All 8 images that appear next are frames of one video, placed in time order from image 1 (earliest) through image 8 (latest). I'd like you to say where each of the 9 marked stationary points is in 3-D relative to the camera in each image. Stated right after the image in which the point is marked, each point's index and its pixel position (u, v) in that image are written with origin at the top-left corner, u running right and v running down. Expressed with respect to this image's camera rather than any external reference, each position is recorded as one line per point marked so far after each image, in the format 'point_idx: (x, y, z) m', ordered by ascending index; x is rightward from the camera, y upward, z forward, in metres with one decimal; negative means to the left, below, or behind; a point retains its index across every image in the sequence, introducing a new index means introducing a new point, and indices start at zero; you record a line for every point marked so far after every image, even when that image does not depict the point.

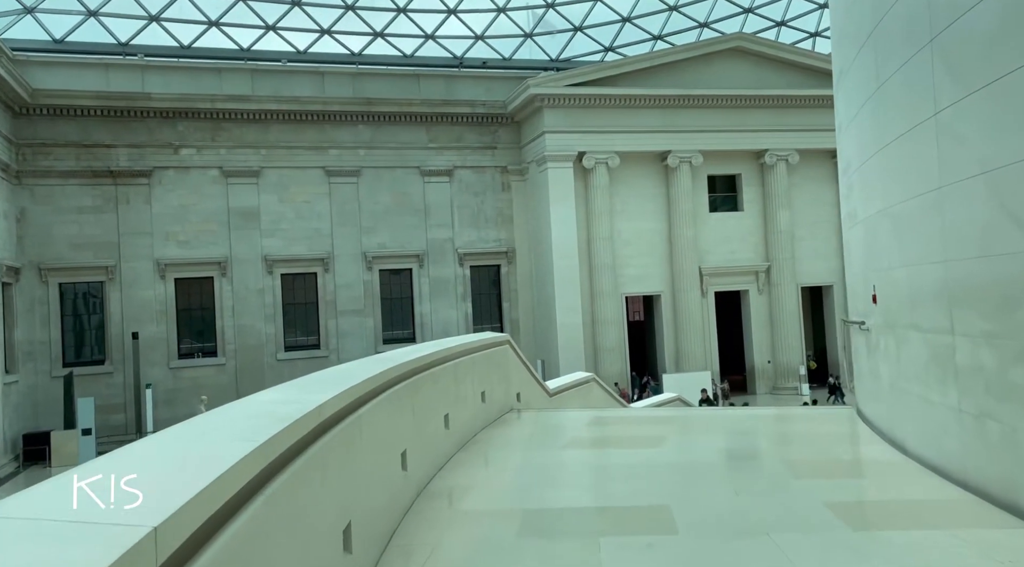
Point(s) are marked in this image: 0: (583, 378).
0: (+1.0, -1.3, +10.5) m
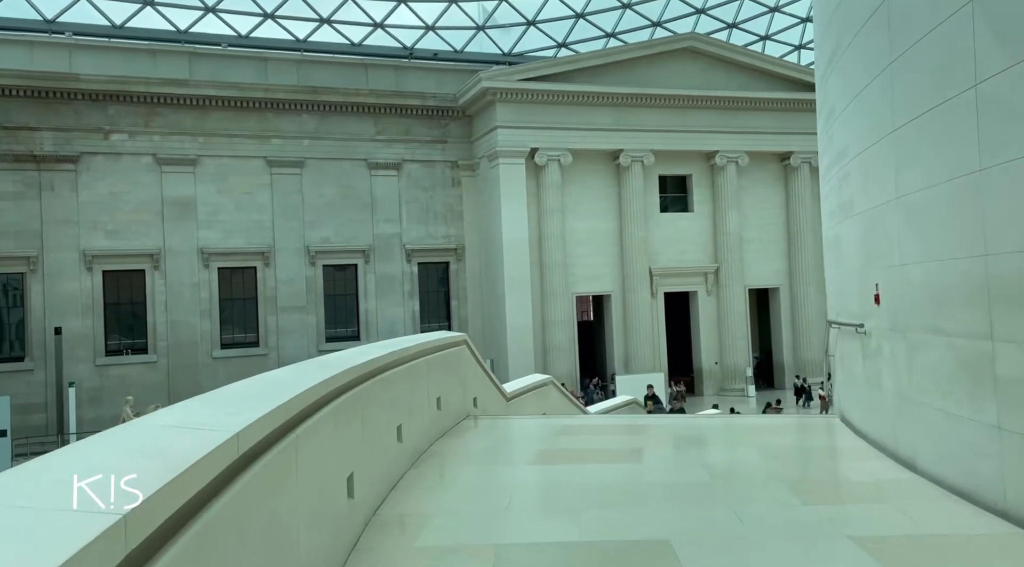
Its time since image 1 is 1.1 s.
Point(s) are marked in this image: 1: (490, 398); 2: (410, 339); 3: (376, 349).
0: (+0.4, -1.3, +10.0) m
1: (-0.2, -1.3, +8.2) m
2: (-0.8, -0.5, +6.4) m
3: (-0.9, -0.5, +5.6) m
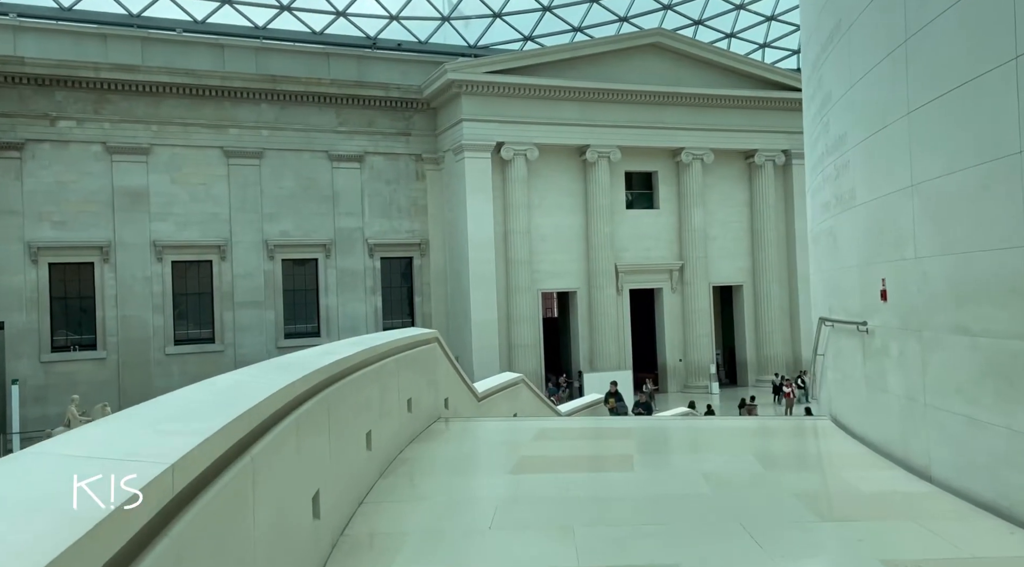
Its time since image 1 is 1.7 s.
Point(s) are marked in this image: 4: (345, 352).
0: (0.0, -1.2, +9.6) m
1: (-0.5, -1.2, +7.8) m
2: (-1.0, -0.4, +6.0) m
3: (-1.1, -0.4, +5.2) m
4: (-1.0, -0.4, +4.7) m
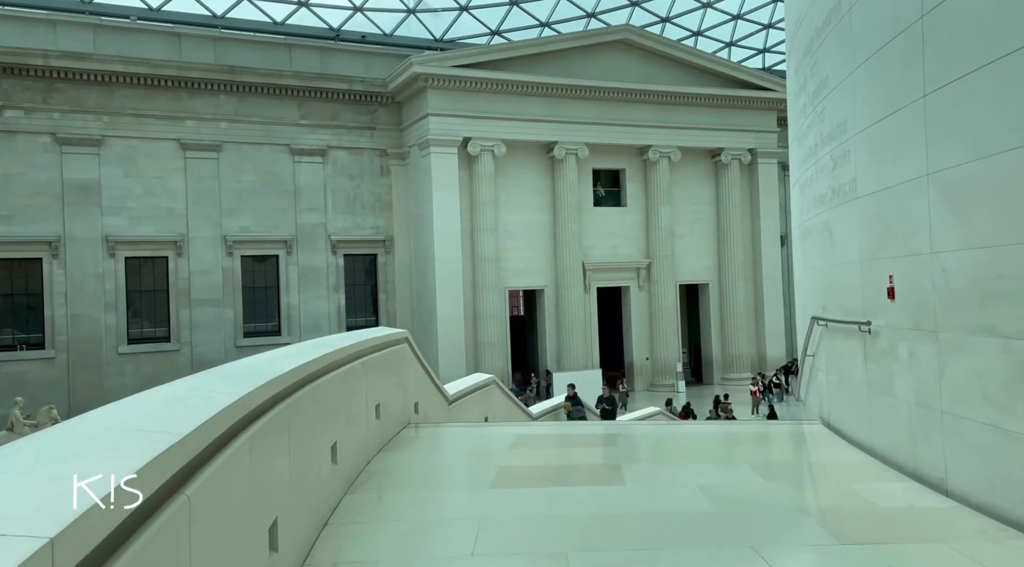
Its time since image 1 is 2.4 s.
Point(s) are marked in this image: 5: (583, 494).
0: (-0.3, -1.2, +9.2) m
1: (-0.8, -1.2, +7.4) m
2: (-1.2, -0.4, +5.6) m
3: (-1.2, -0.4, +4.8) m
4: (-1.1, -0.4, +4.3) m
5: (+0.4, -1.2, +4.4) m
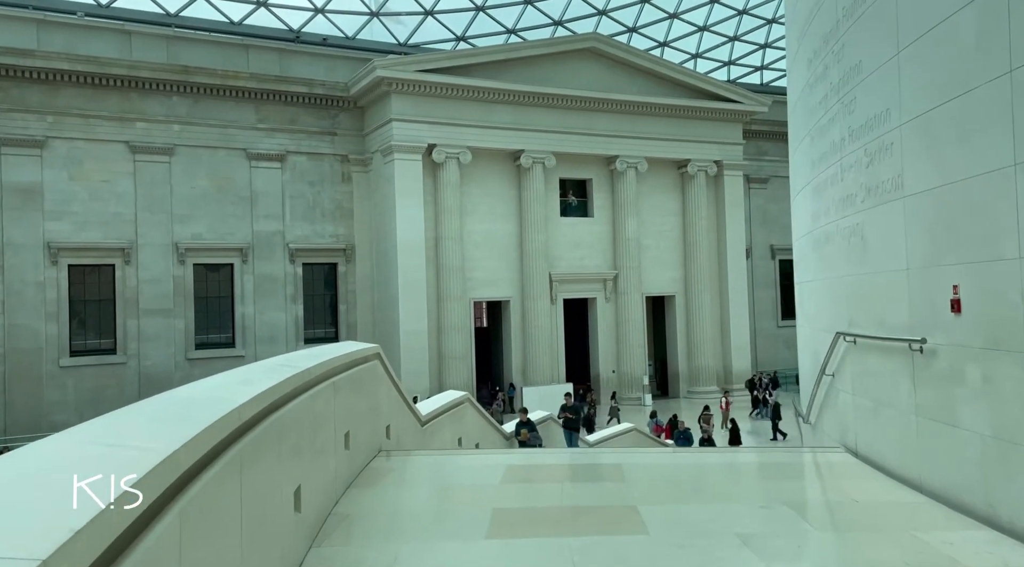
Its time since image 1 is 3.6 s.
0: (-0.6, -1.3, +8.5) m
1: (-1.0, -1.3, +6.7) m
2: (-1.2, -0.4, +4.8) m
3: (-1.2, -0.5, +4.1) m
4: (-1.1, -0.4, +3.6) m
5: (+0.4, -1.3, +3.8) m
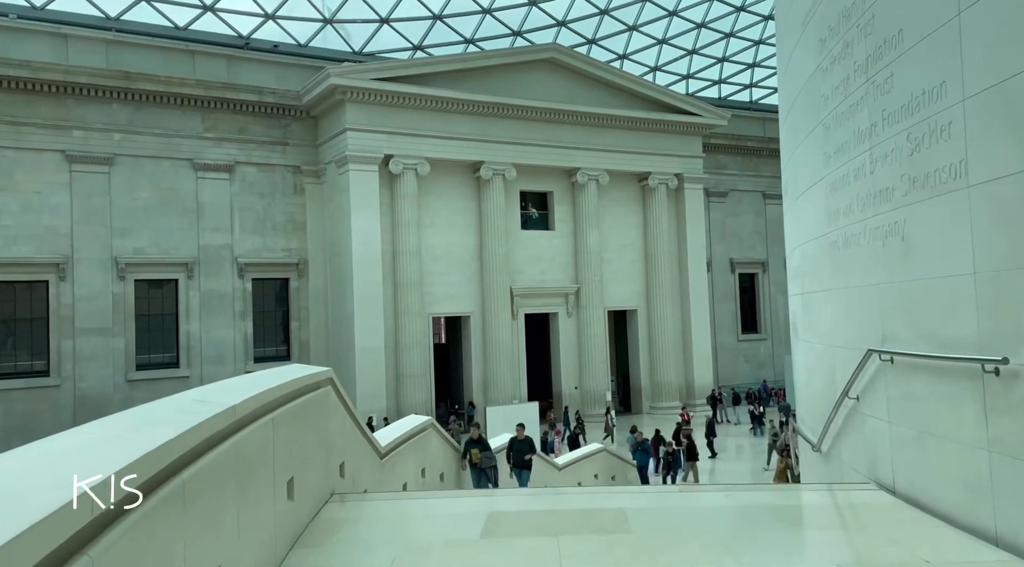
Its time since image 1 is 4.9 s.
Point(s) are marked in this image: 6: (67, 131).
0: (-0.9, -1.4, +7.7) m
1: (-1.2, -1.4, +5.9) m
2: (-1.3, -0.5, +4.0) m
3: (-1.3, -0.5, +3.3) m
4: (-1.2, -0.5, +2.8) m
5: (+0.4, -1.3, +3.0) m
6: (-11.5, +4.0, +19.8) m
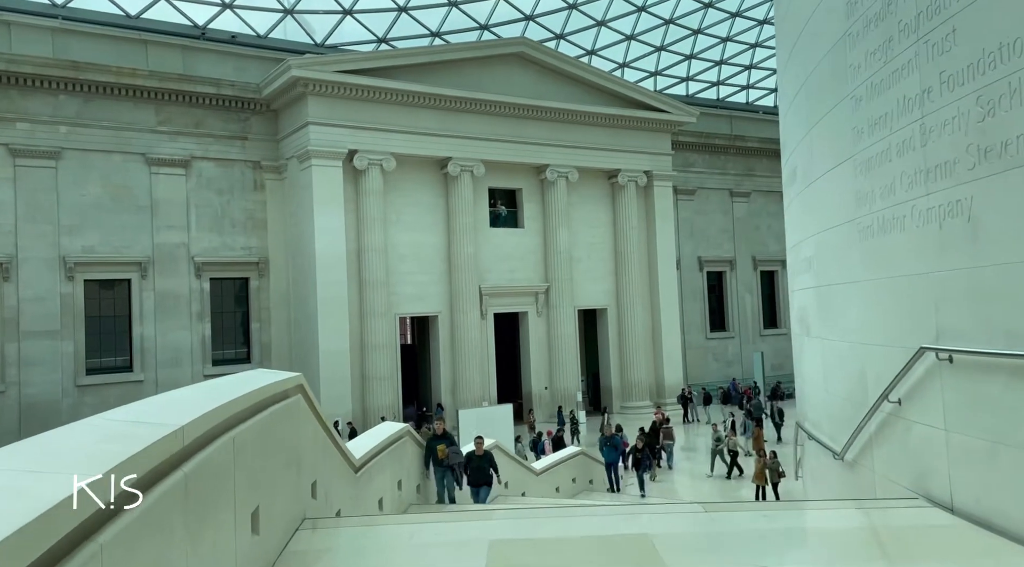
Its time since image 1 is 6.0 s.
0: (-1.1, -1.4, +7.1) m
1: (-1.2, -1.3, +5.3) m
2: (-1.3, -0.5, +3.4) m
3: (-1.2, -0.5, +2.6) m
4: (-1.1, -0.5, +2.2) m
5: (+0.4, -1.3, +2.5) m
6: (-12.2, +4.0, +18.7) m
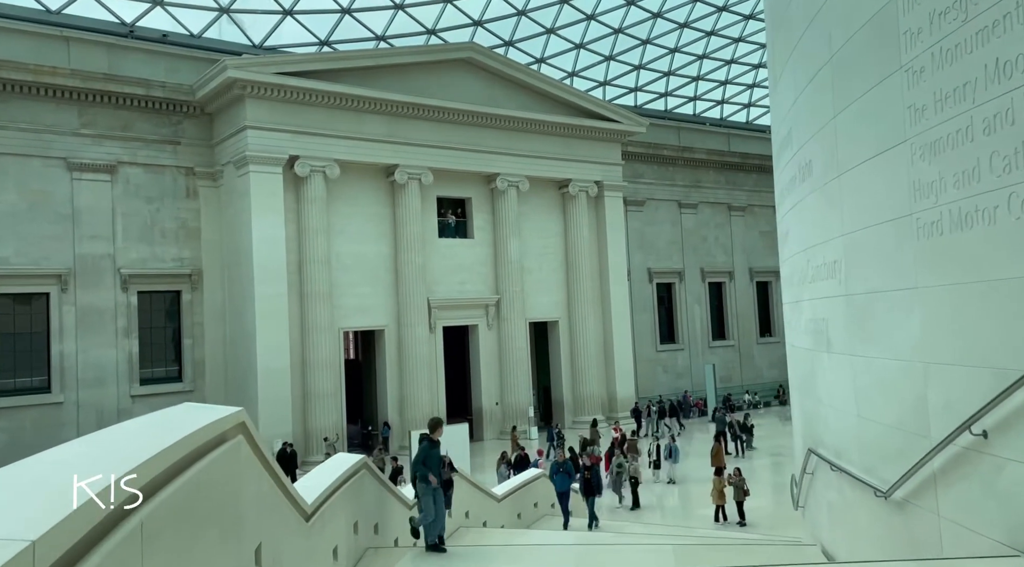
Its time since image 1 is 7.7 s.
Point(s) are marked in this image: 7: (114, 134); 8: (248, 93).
0: (-1.3, -1.5, +6.2) m
1: (-1.3, -1.4, +4.3) m
2: (-1.3, -0.5, +2.4) m
3: (-1.1, -0.5, +1.7) m
4: (-0.9, -0.5, +1.2) m
5: (+0.6, -1.3, +1.7) m
6: (-13.3, +3.6, +16.9) m
7: (-10.1, +3.9, +19.4) m
8: (-6.7, +4.9, +19.4) m
